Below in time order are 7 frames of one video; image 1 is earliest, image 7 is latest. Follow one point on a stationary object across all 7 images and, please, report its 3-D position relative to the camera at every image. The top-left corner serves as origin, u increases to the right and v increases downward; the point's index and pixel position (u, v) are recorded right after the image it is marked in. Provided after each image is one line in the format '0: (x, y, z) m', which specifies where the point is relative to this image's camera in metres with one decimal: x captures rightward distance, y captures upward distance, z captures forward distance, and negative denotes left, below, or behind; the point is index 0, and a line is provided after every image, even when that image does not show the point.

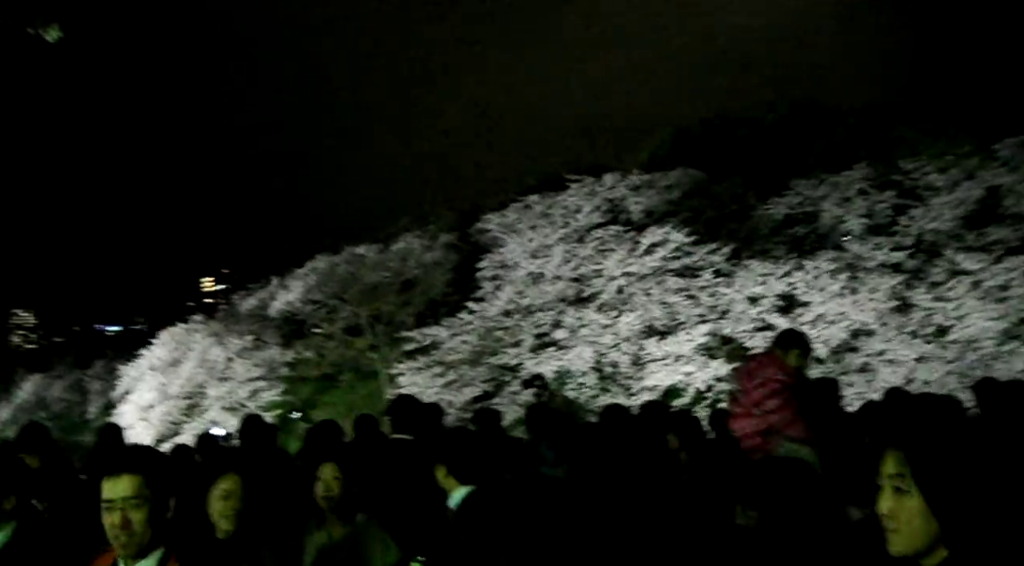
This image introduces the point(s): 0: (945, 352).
0: (+5.6, -0.9, +9.9) m
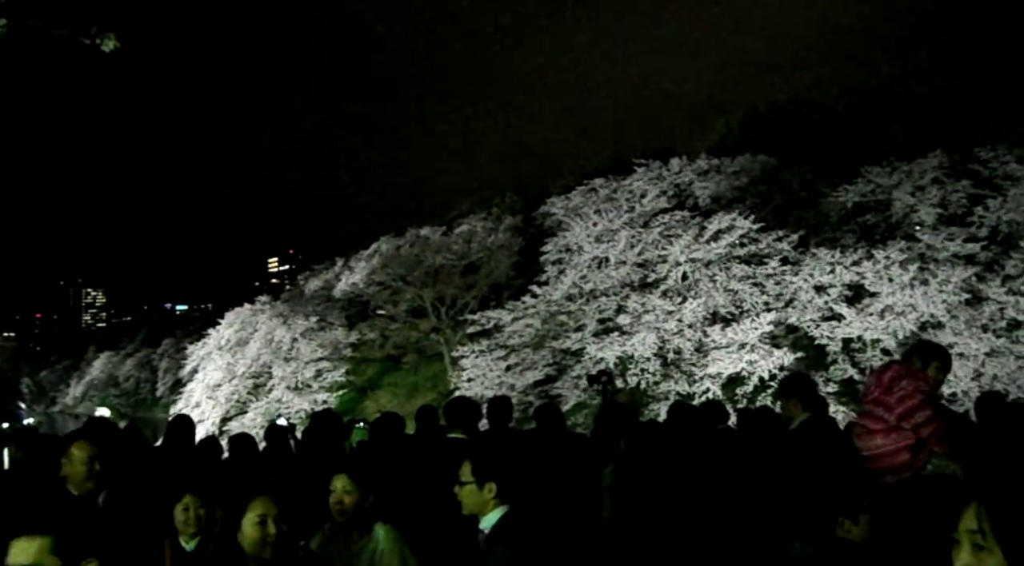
0: (+6.2, -0.8, +9.6) m
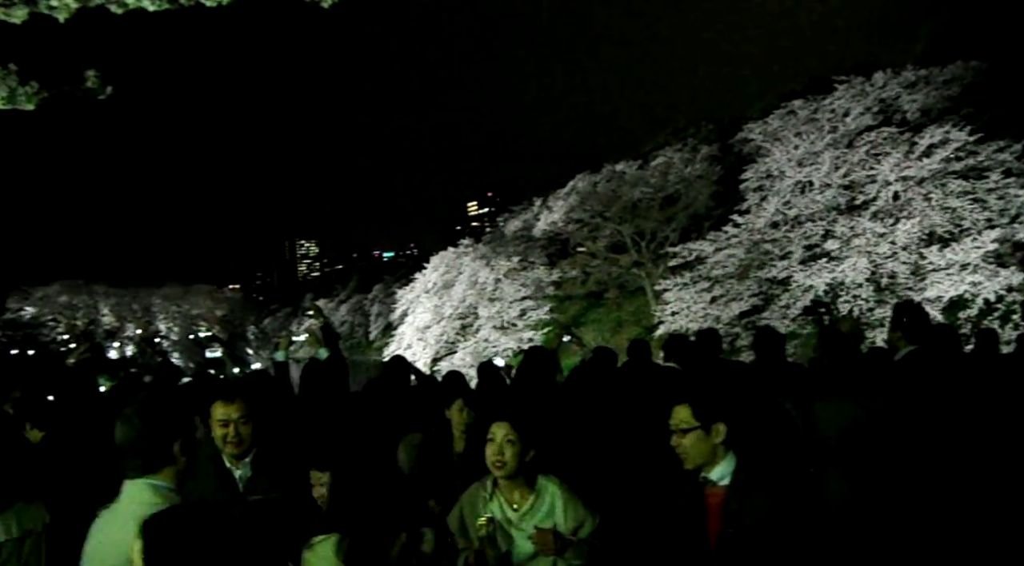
0: (+8.1, +0.1, +8.7) m
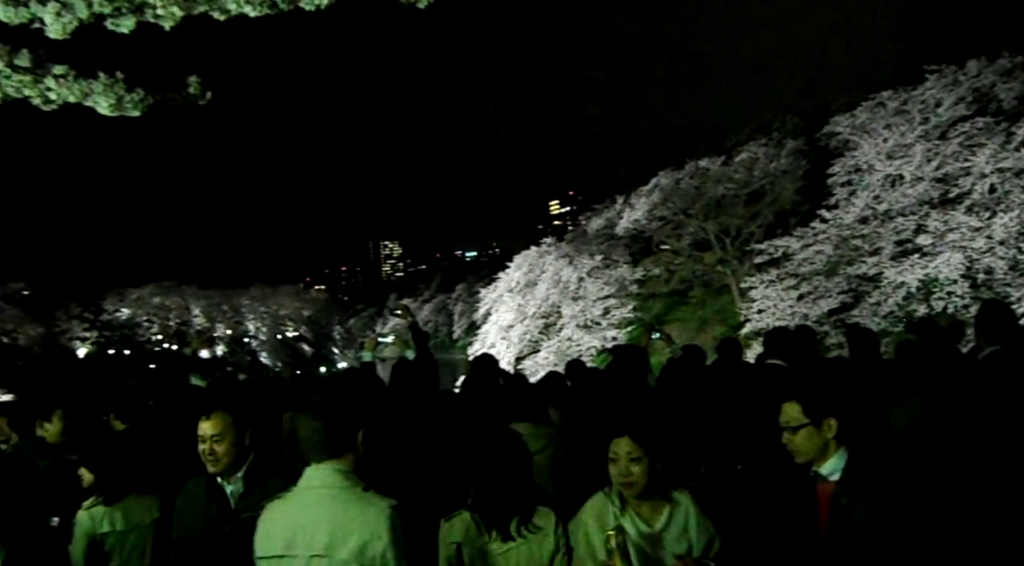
0: (+8.8, +0.2, +8.2) m
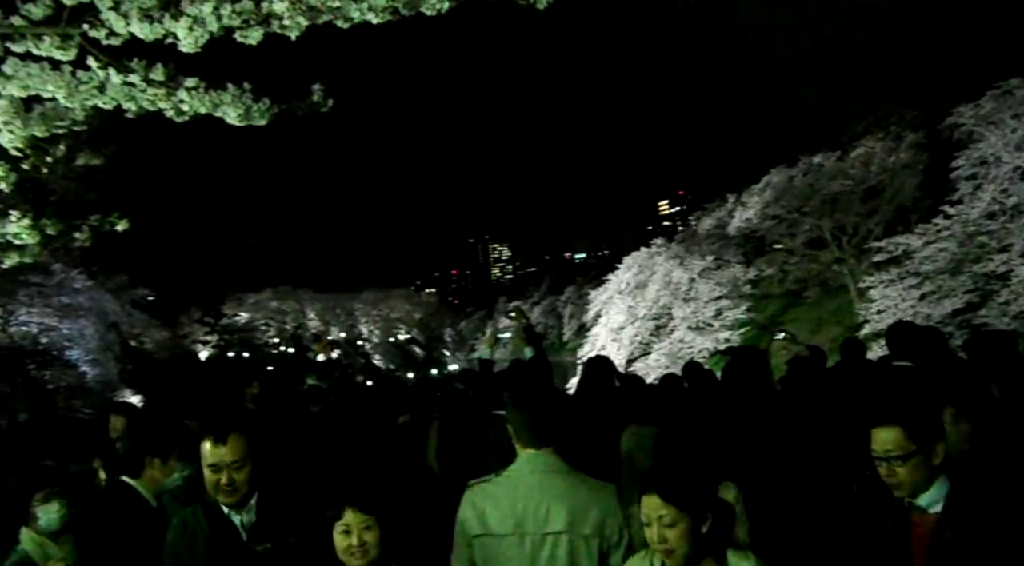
0: (+9.7, +0.3, +7.5) m
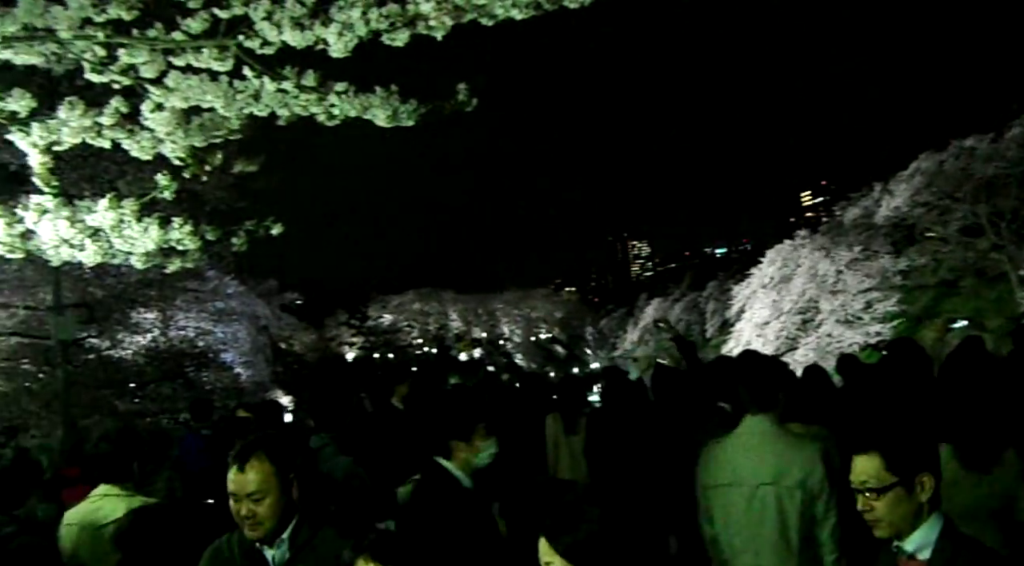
0: (+10.8, +0.5, +6.4) m
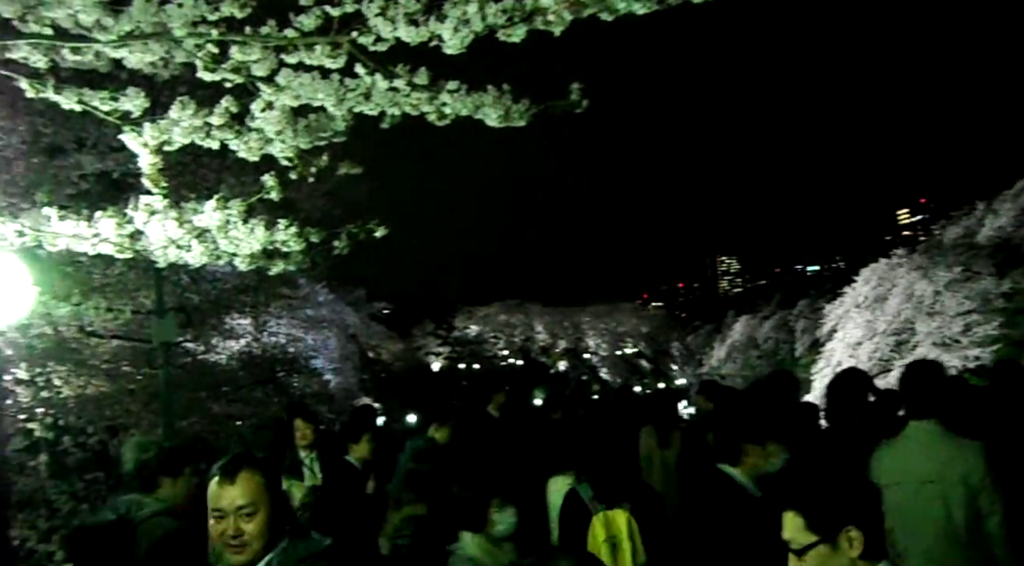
0: (+11.4, +0.1, +5.6) m
